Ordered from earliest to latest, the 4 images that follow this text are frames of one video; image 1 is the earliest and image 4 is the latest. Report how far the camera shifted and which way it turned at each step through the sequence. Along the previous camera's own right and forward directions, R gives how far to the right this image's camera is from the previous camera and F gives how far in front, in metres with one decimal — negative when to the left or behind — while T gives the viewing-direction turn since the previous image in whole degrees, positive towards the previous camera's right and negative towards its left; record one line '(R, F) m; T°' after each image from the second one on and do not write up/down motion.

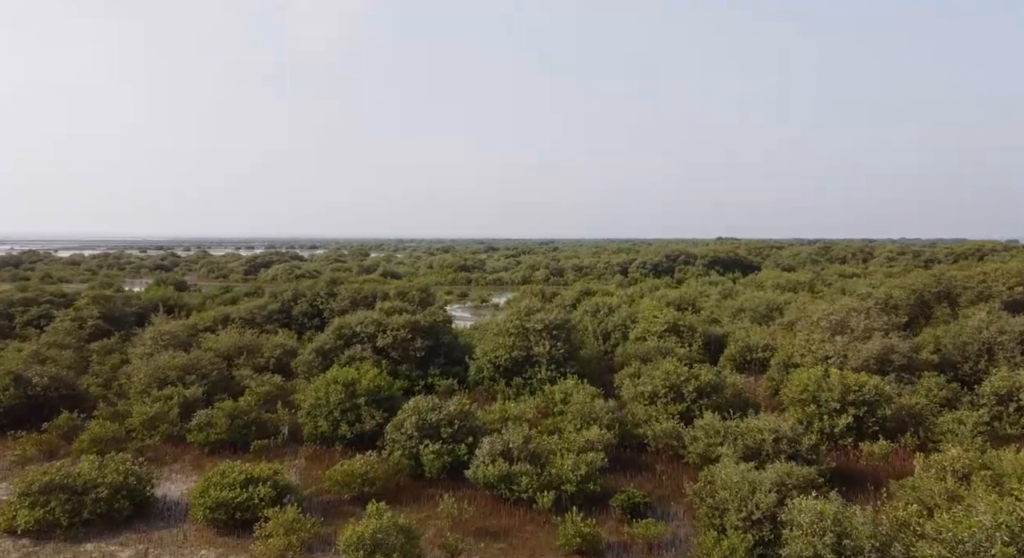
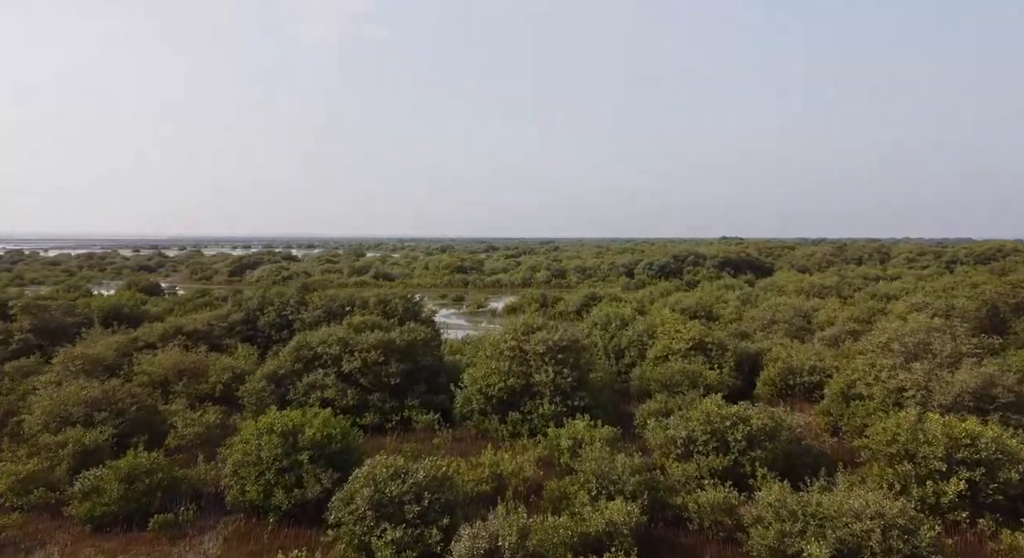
(+0.1, +4.0) m; 0°
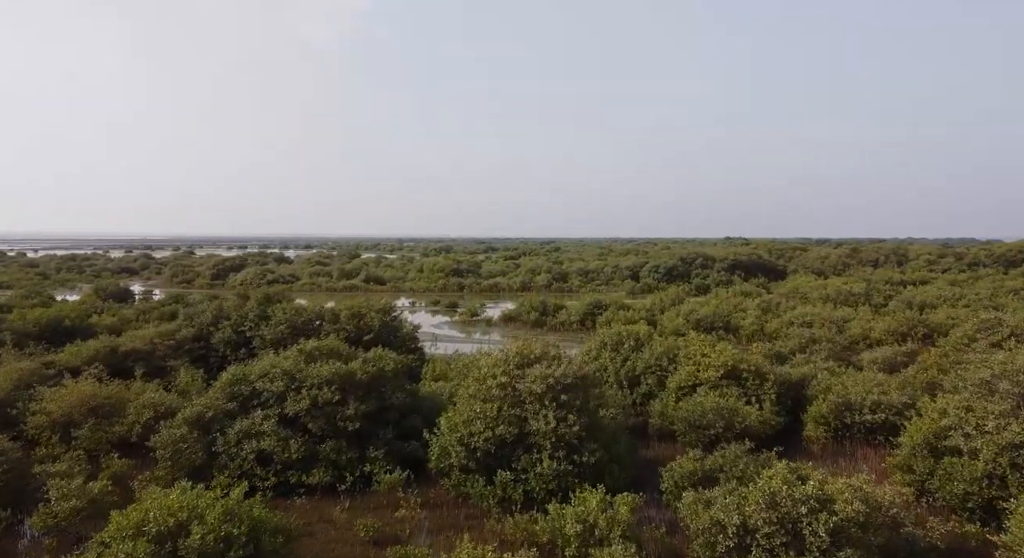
(+0.2, +3.9) m; 0°
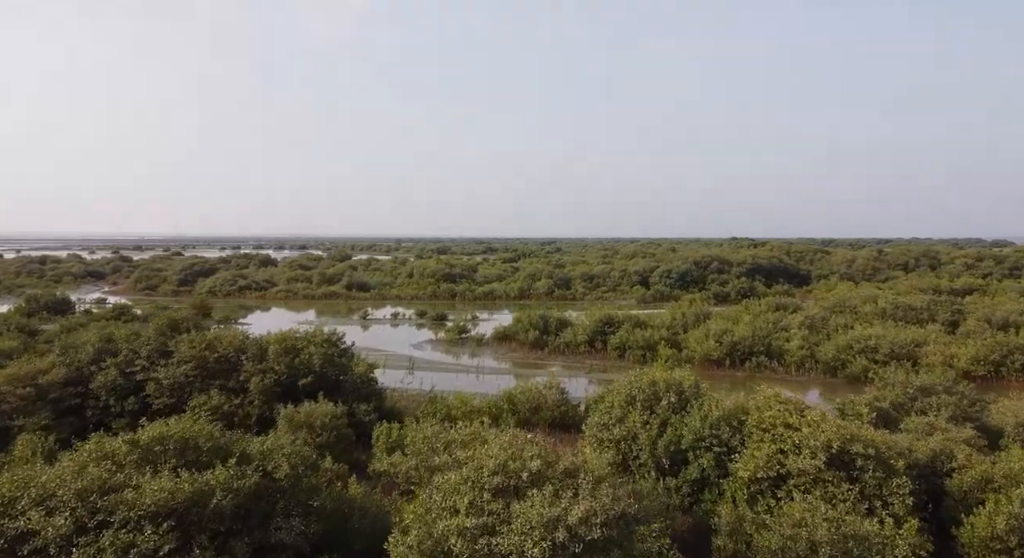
(+0.3, +6.5) m; 0°
